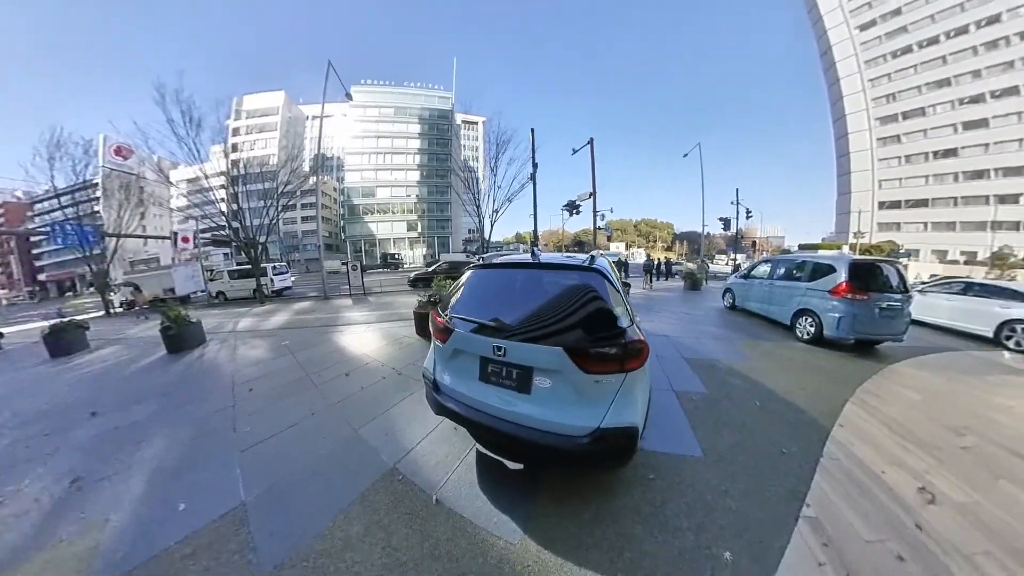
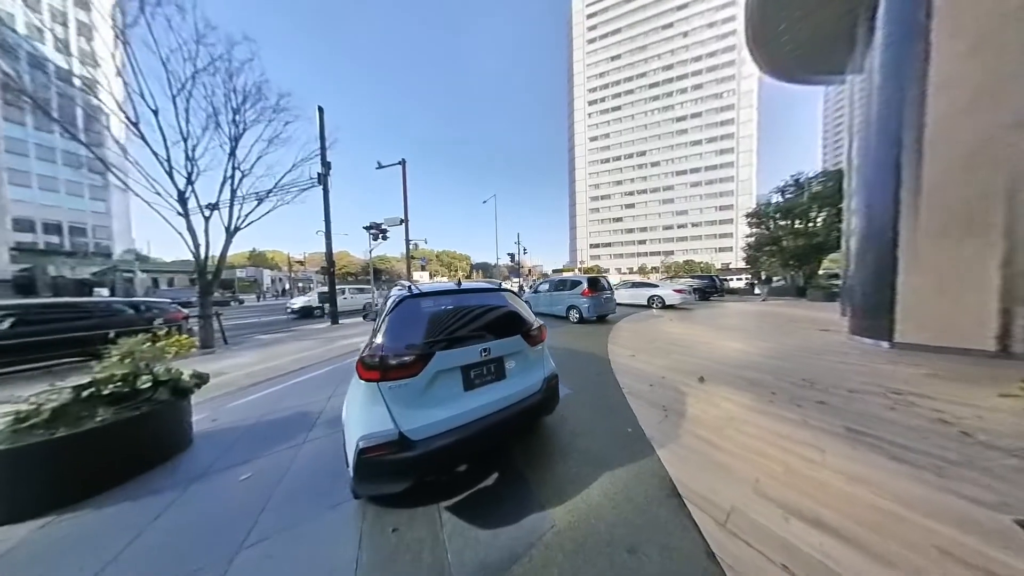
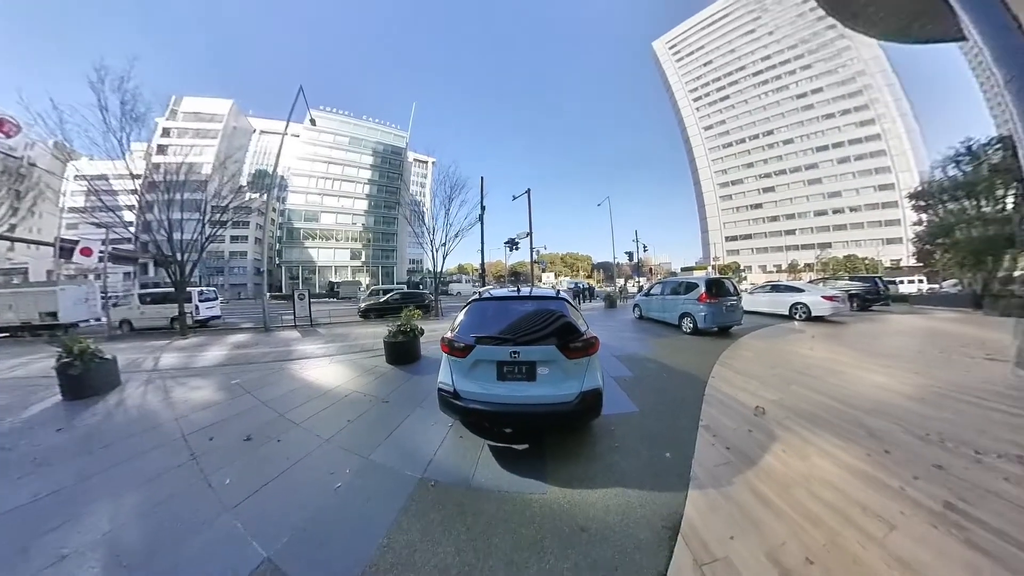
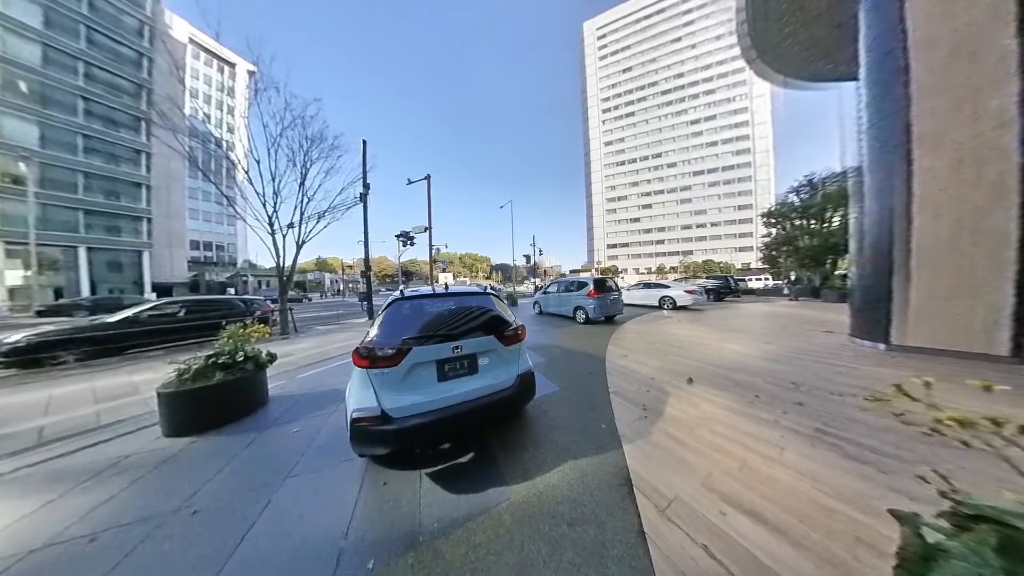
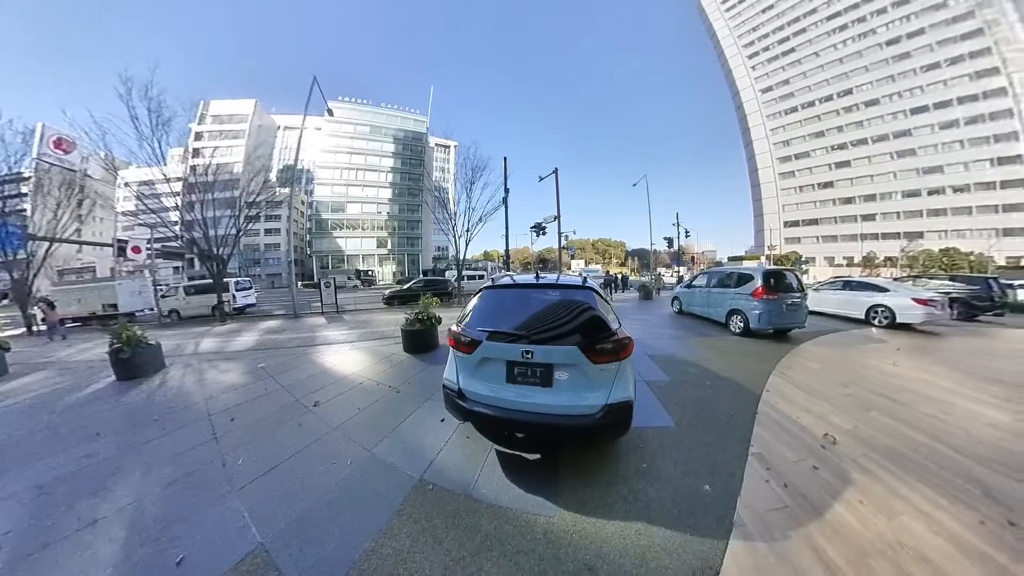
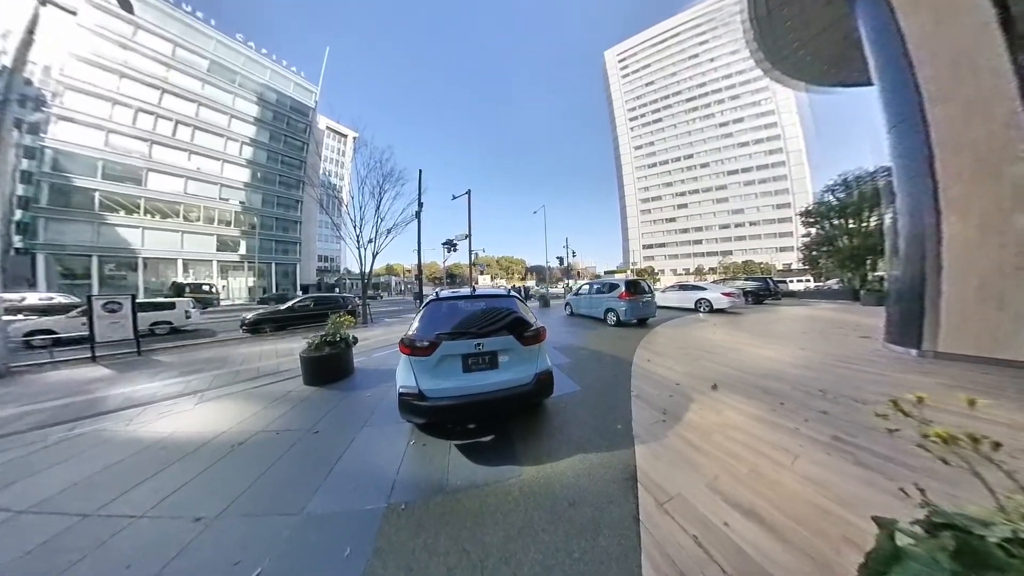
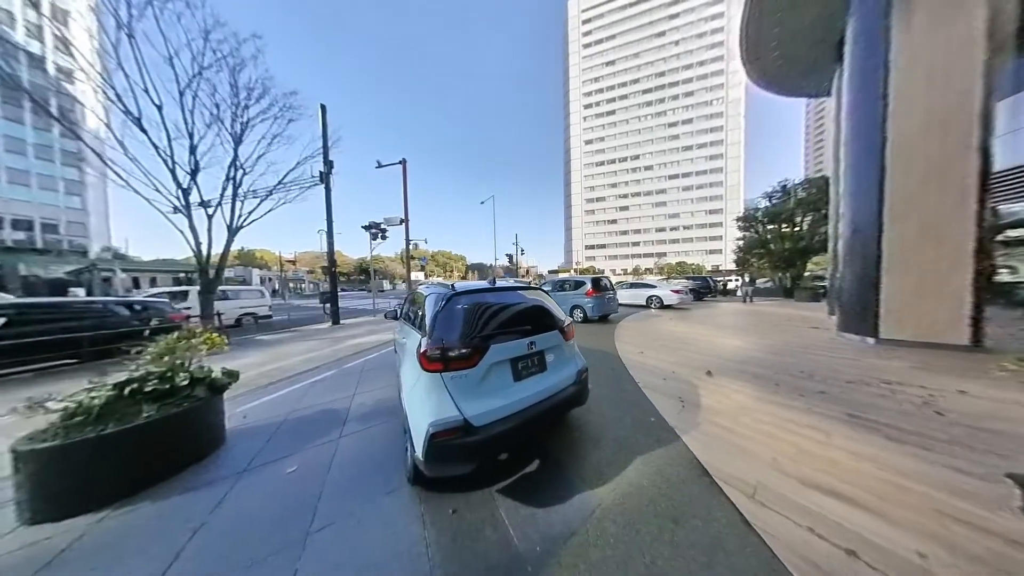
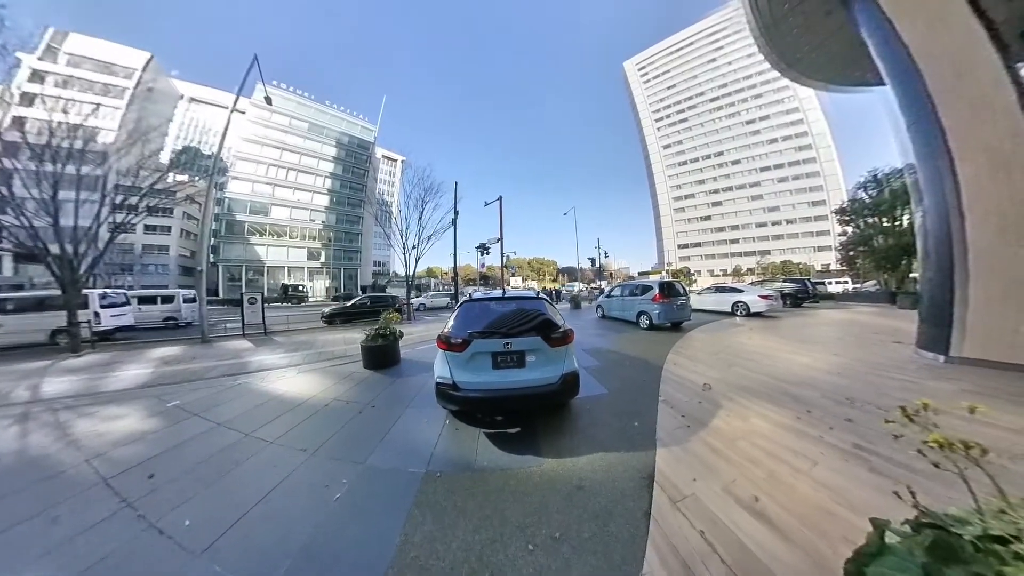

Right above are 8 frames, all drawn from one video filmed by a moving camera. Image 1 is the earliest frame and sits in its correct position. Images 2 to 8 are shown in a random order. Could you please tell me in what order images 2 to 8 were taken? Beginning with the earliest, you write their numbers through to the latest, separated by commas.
5, 3, 8, 6, 4, 2, 7
